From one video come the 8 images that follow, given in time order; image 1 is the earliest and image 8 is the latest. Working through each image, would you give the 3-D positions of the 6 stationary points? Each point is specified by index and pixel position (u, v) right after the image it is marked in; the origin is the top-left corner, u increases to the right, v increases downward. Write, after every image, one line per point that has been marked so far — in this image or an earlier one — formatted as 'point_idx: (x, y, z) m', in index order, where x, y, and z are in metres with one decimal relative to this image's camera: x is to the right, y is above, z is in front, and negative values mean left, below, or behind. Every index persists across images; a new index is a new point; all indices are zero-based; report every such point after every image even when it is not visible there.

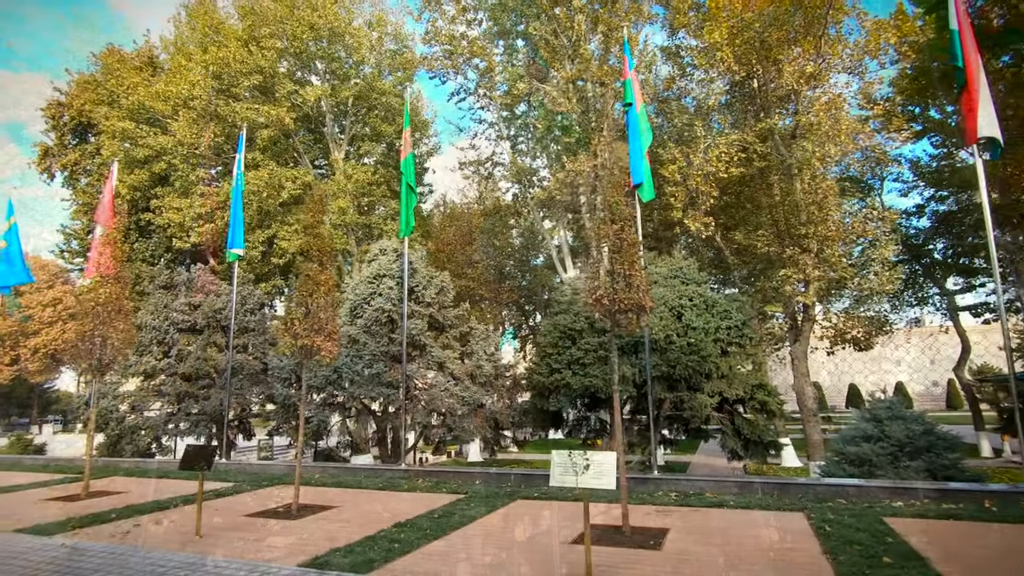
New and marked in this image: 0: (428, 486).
0: (-1.3, -3.1, +8.5) m
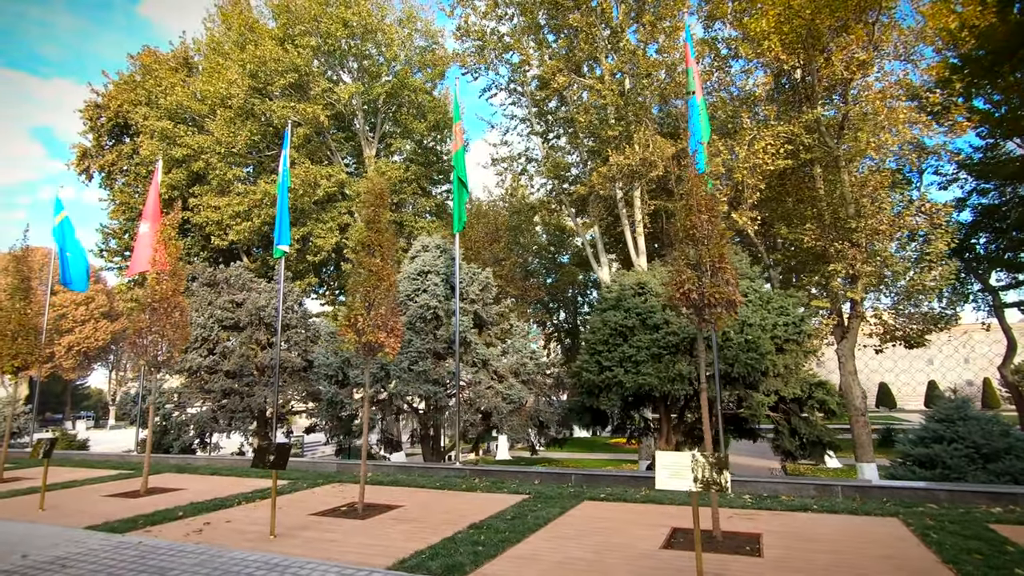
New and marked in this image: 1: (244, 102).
0: (-0.4, -3.0, +8.3) m
1: (-9.3, +6.6, +19.3) m
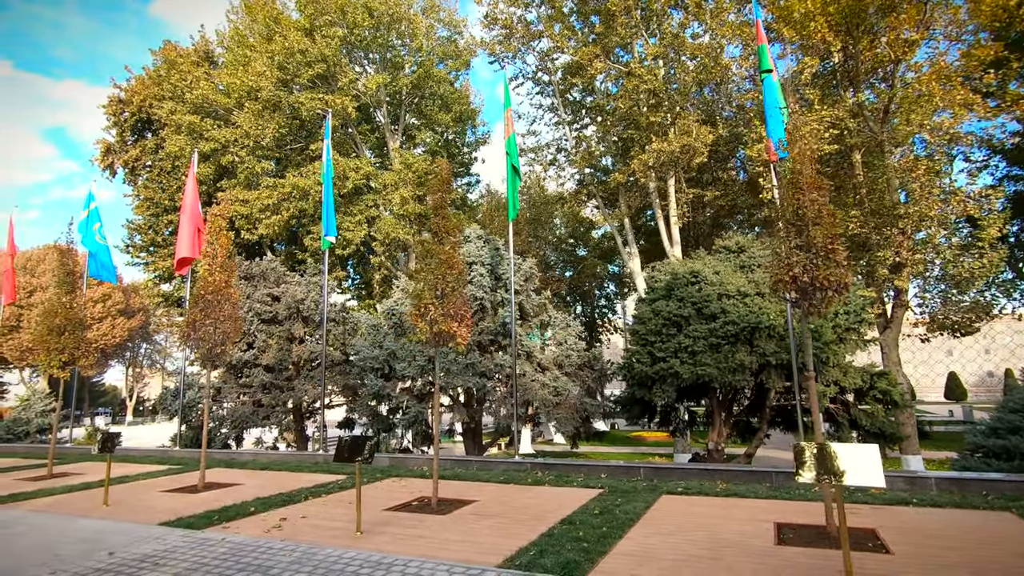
0: (+0.6, -2.8, +8.1) m
1: (-8.3, +6.8, +19.1) m
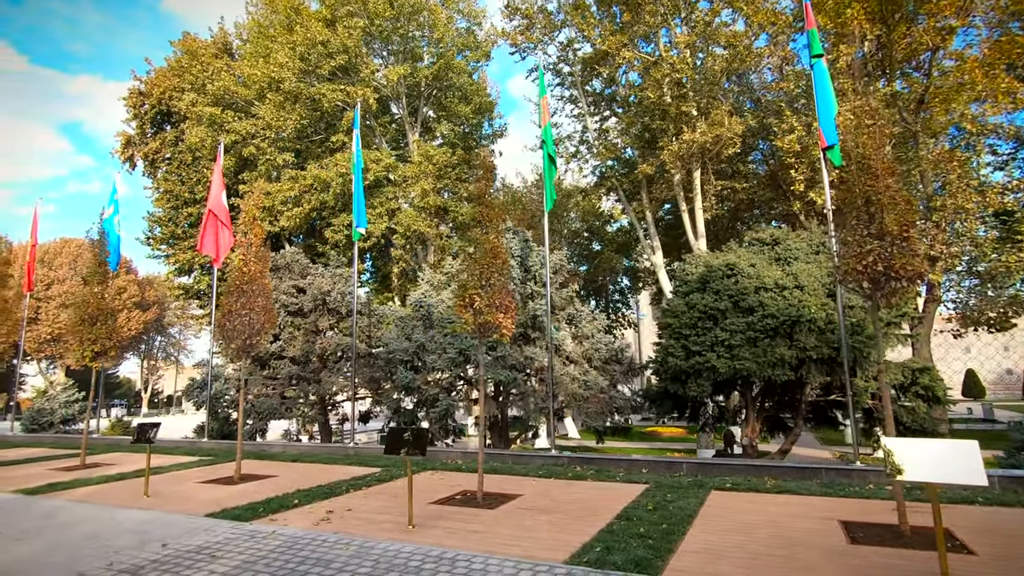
0: (+1.2, -2.7, +8.0) m
1: (-7.5, +7.1, +19.0) m
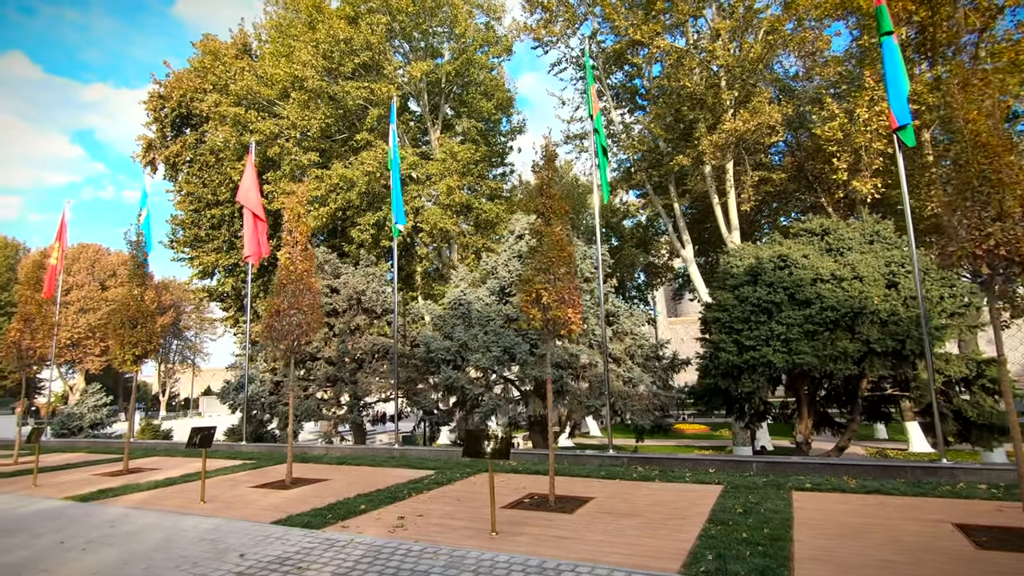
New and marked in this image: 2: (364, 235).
0: (+2.1, -2.6, +7.7) m
1: (-6.6, +7.1, +18.8) m
2: (-5.0, +1.8, +18.3) m
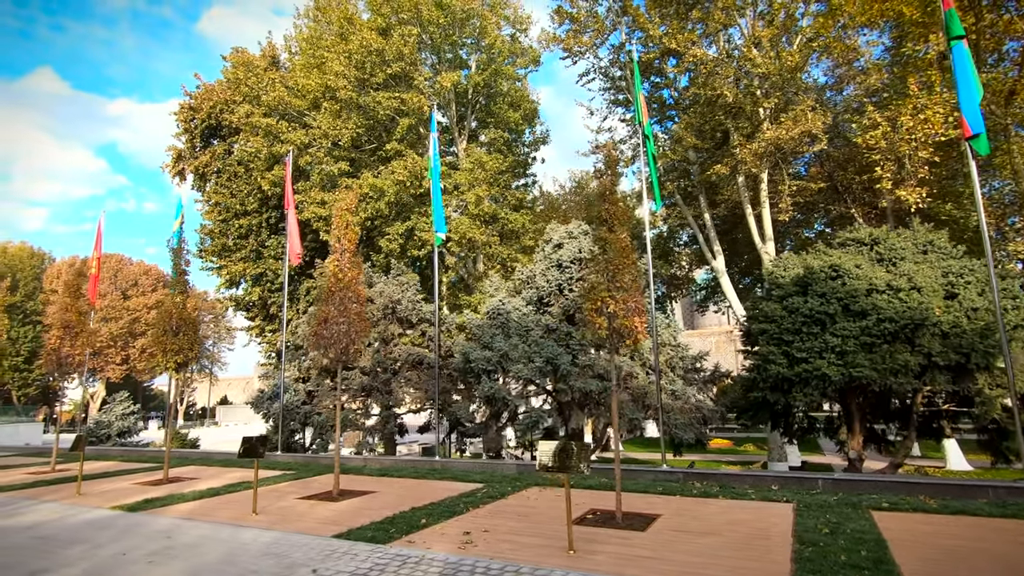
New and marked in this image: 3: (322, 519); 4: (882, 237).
0: (+2.8, -2.7, +7.4) m
1: (-5.6, +6.8, +18.9) m
2: (-4.0, +1.4, +18.3) m
3: (-2.2, -2.7, +6.4) m
4: (+7.5, +1.0, +11.1) m
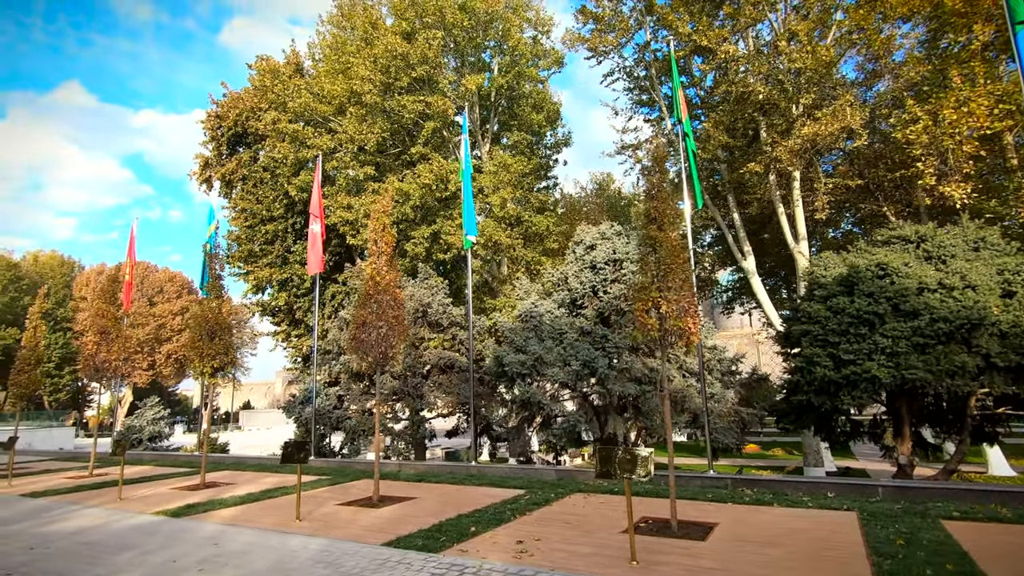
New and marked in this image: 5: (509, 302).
0: (+3.4, -2.7, +7.1) m
1: (-4.7, +6.6, +19.0) m
2: (-3.1, +1.3, +18.3) m
3: (-1.7, -2.7, +6.3) m
4: (+8.1, +1.1, +10.7) m
5: (-0.1, -0.4, +15.8) m
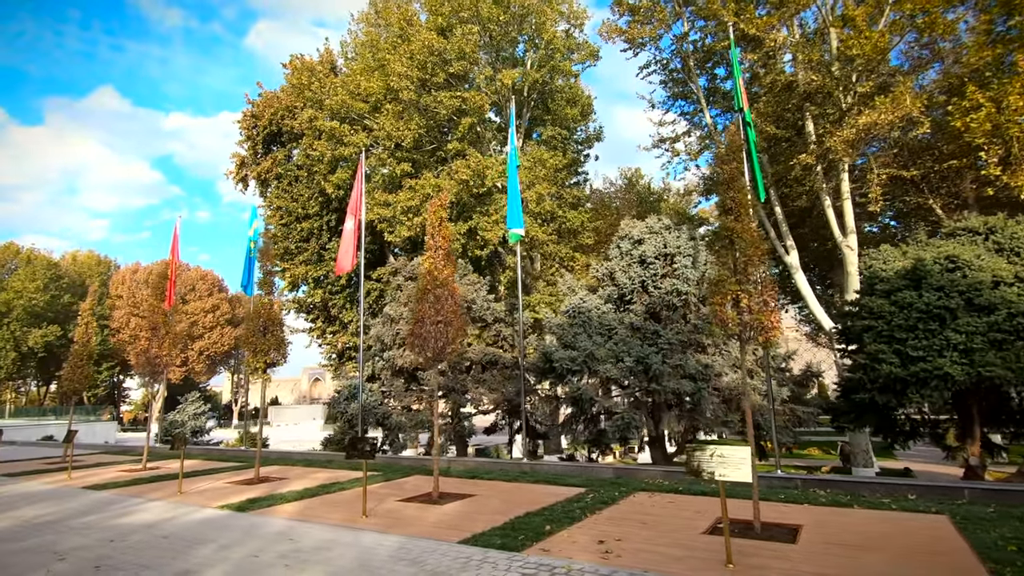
0: (+4.2, -2.6, +6.8) m
1: (-3.4, +6.7, +18.9) m
2: (-1.8, +1.4, +18.2) m
3: (-0.9, -2.7, +6.2) m
4: (+9.1, +1.2, +10.2) m
5: (+1.1, -0.3, +15.6) m
